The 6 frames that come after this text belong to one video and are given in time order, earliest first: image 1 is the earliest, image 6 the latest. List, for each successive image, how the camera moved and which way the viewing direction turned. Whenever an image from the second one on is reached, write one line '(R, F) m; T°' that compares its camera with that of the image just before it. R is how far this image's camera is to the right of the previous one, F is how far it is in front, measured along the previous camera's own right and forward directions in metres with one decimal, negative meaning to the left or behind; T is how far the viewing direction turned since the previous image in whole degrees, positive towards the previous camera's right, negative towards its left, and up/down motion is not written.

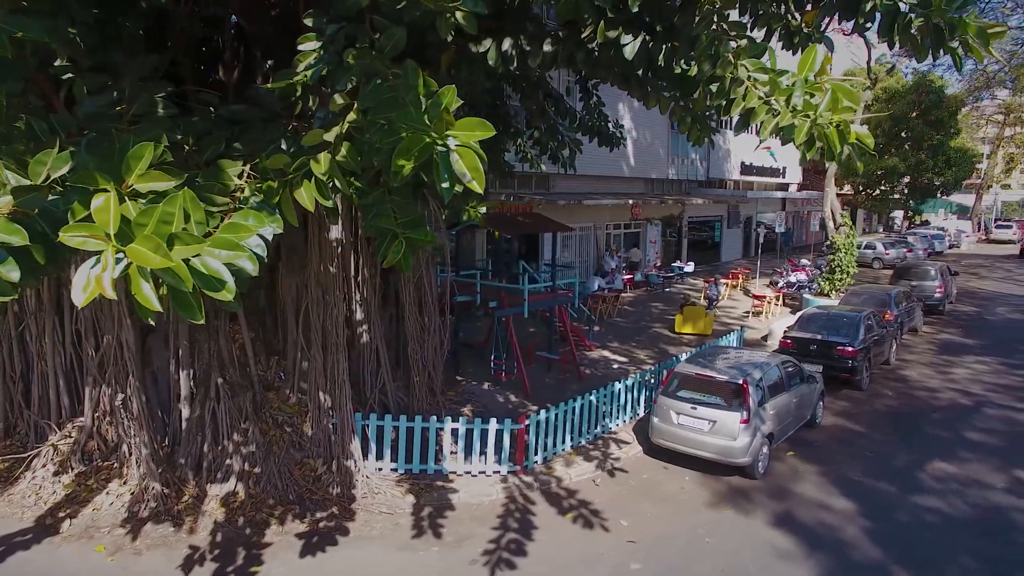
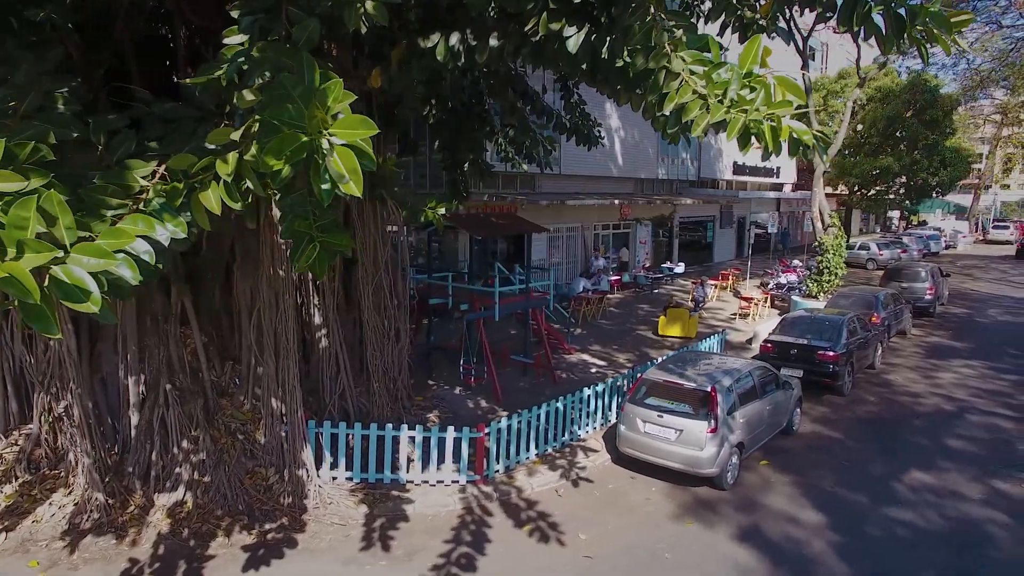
(+0.5, +0.2) m; 0°
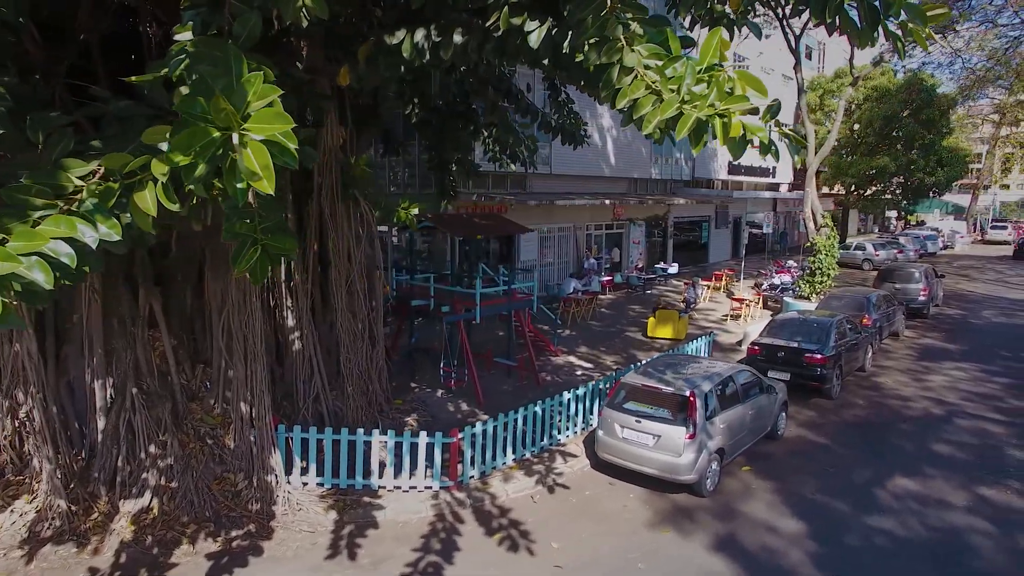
(+0.3, +0.2) m; 0°
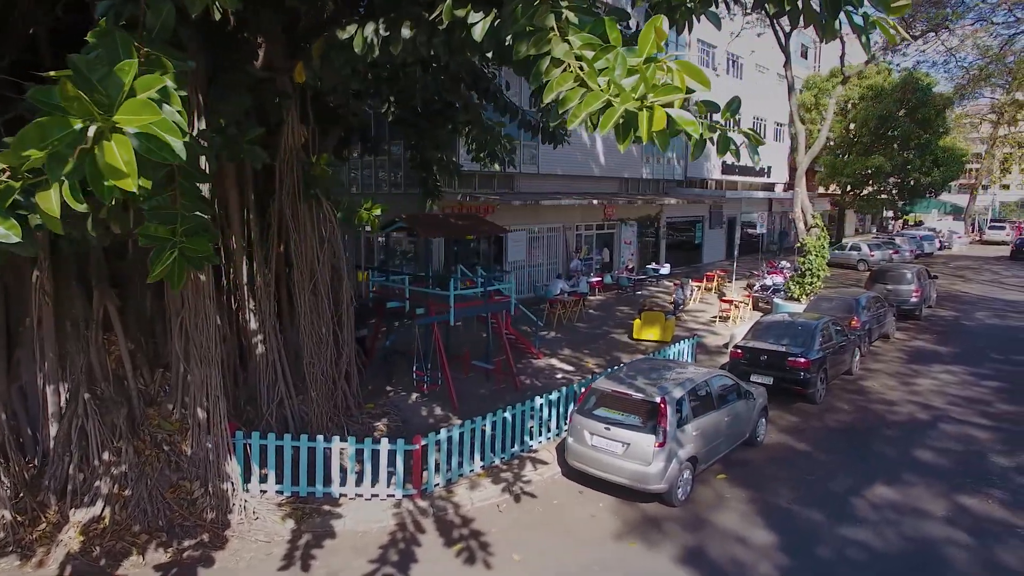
(+0.4, +0.2) m; 0°
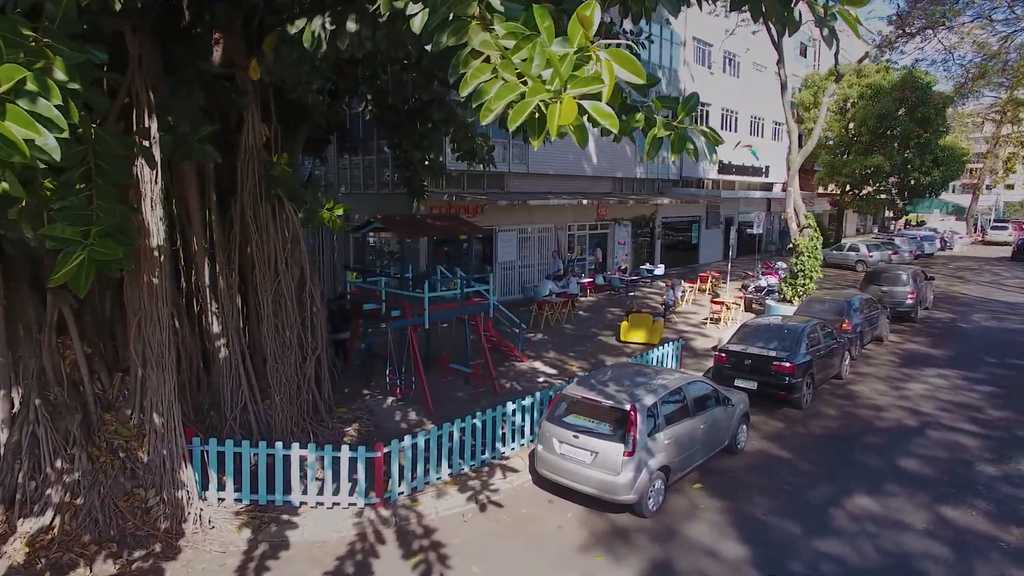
(+0.4, +0.2) m; 0°
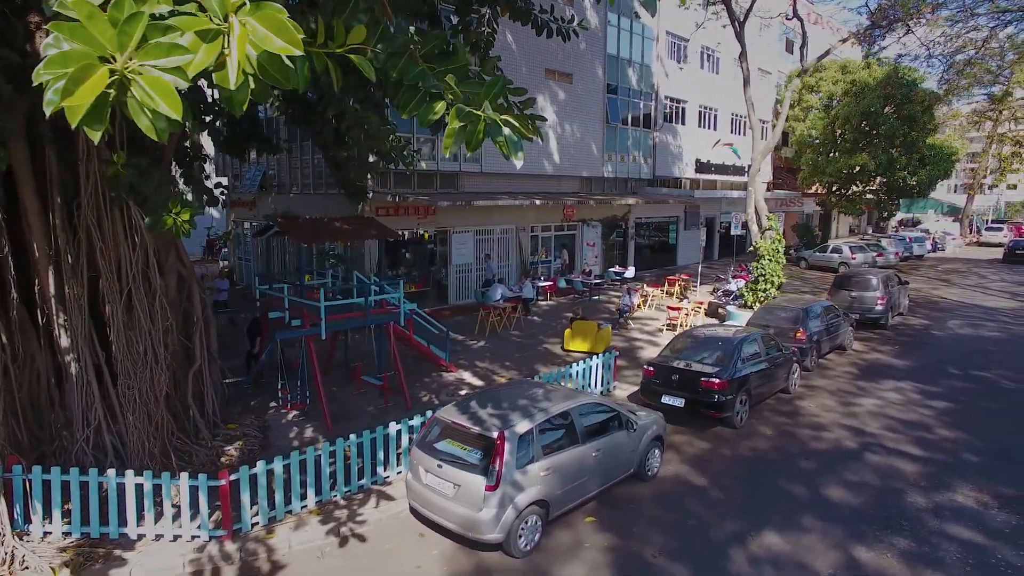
(+1.5, +0.7) m; -1°
